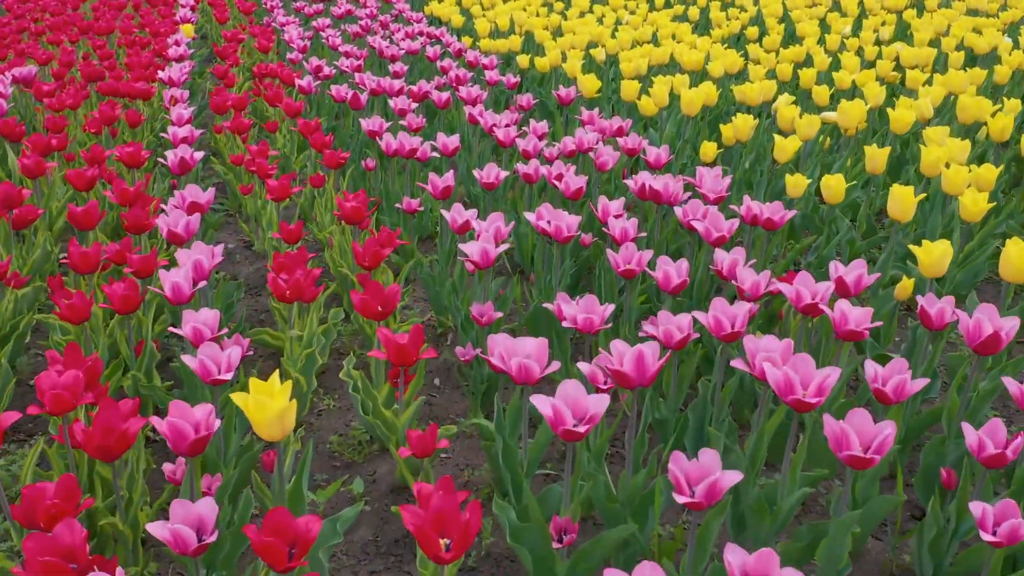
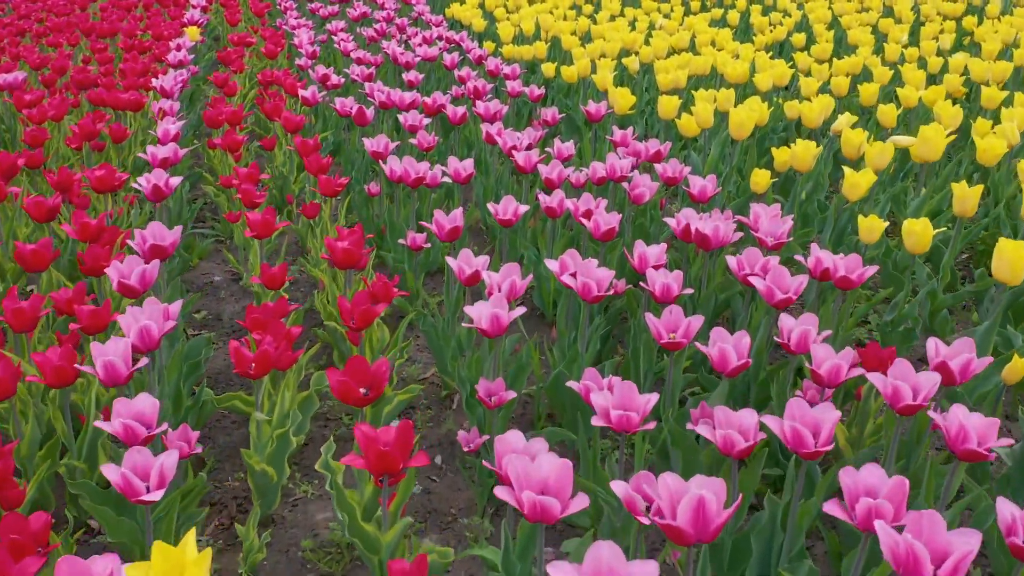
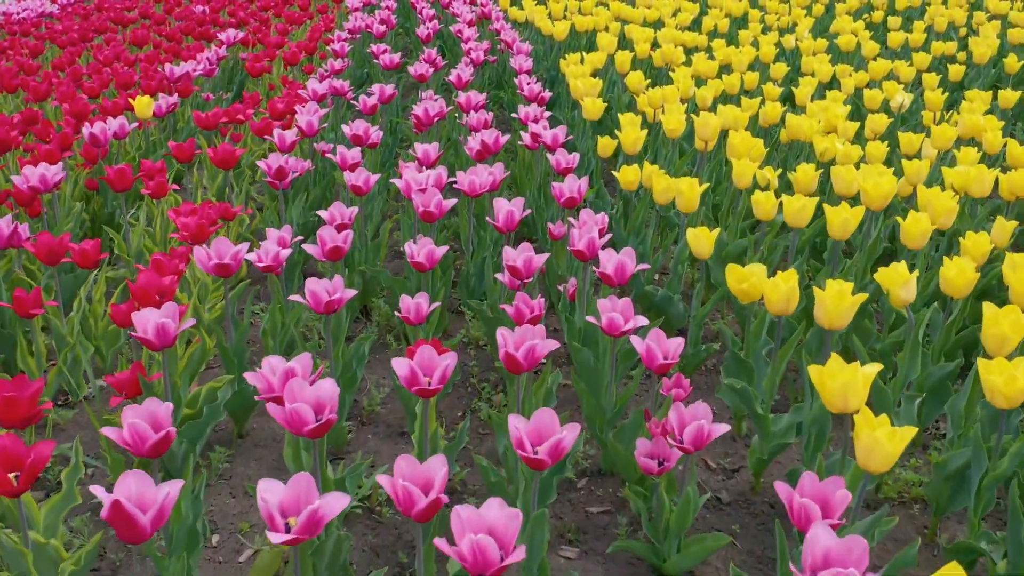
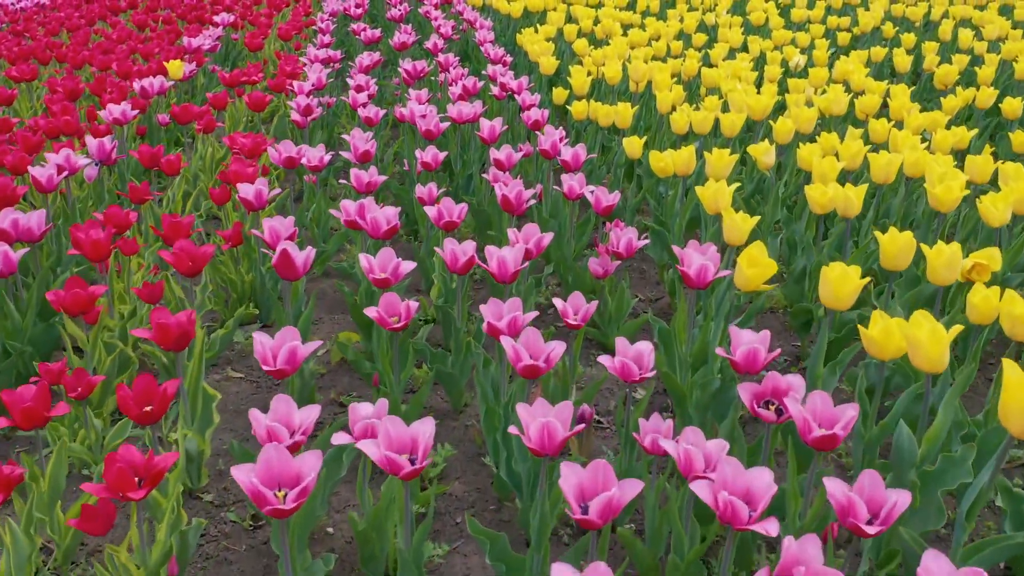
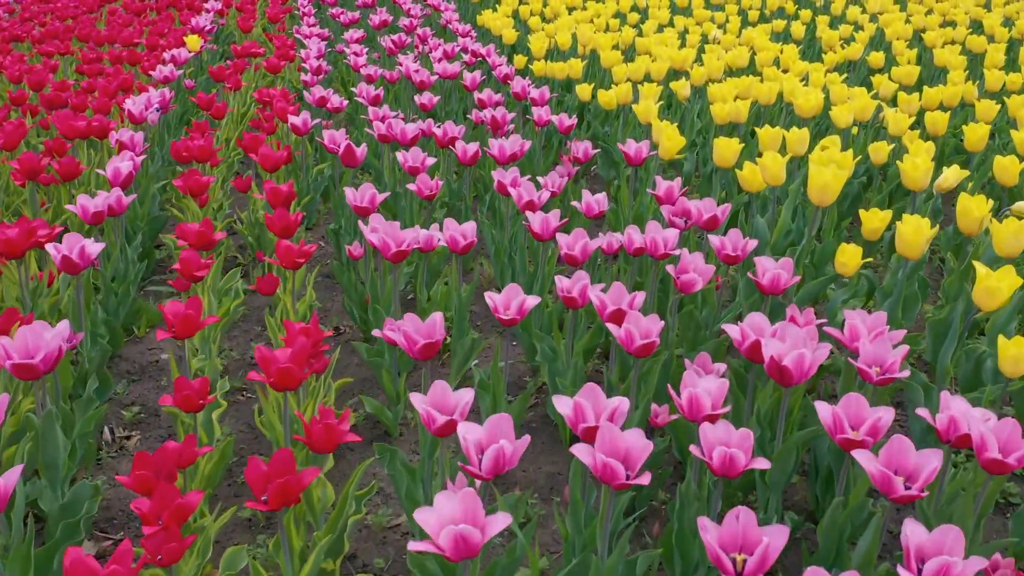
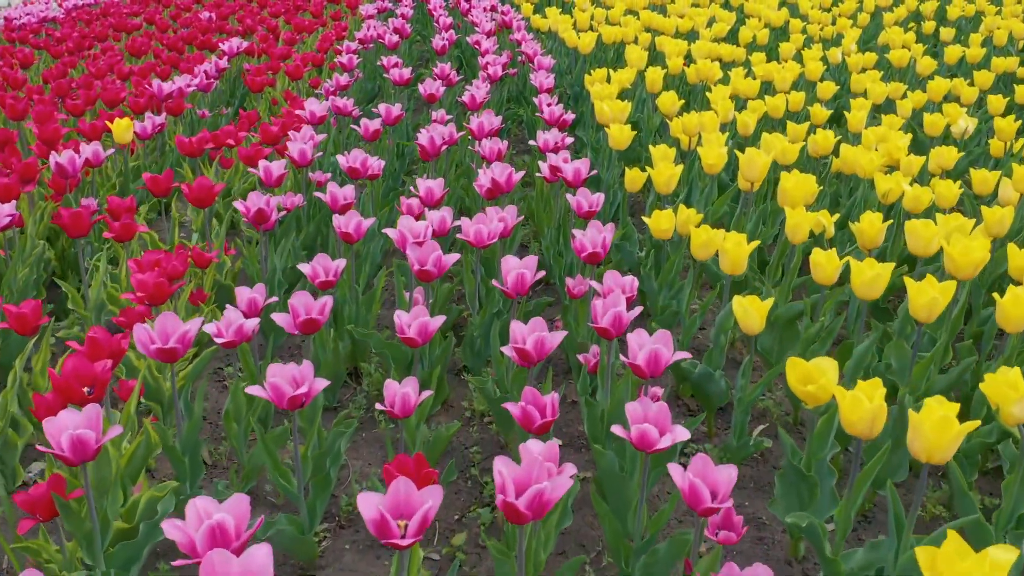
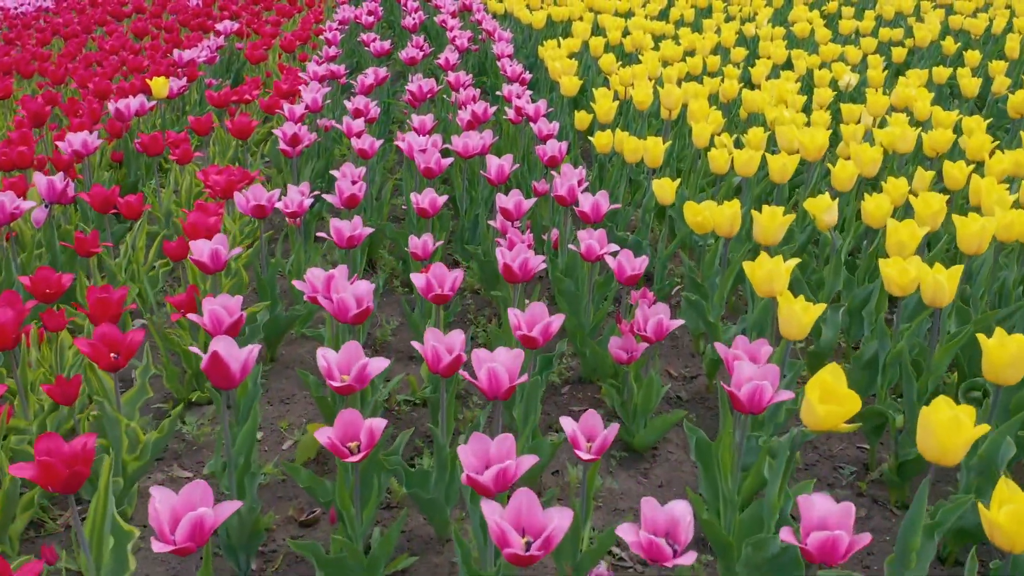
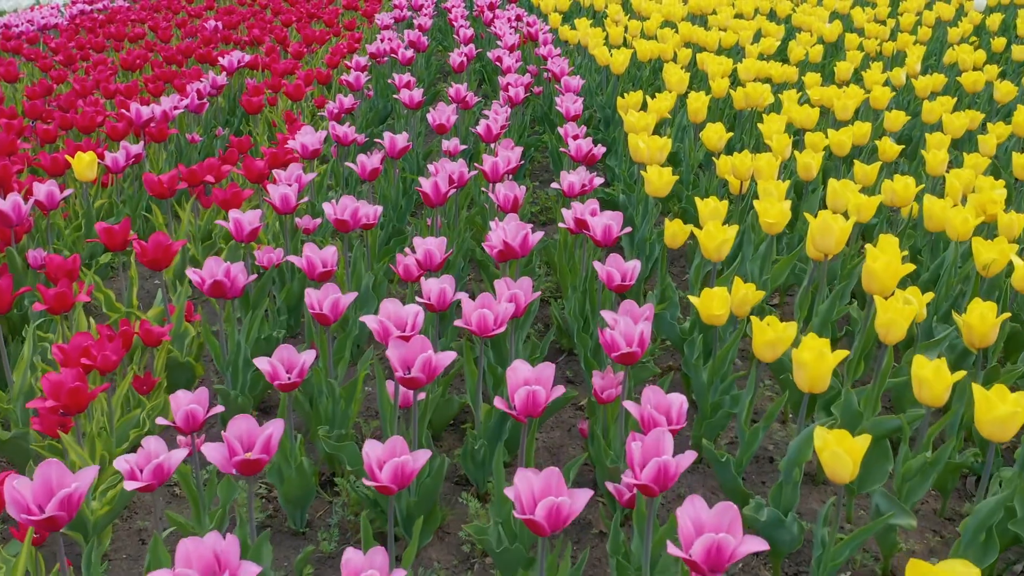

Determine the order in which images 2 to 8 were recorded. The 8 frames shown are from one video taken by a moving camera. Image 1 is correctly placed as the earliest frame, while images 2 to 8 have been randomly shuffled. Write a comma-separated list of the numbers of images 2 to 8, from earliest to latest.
2, 5, 4, 7, 3, 6, 8
